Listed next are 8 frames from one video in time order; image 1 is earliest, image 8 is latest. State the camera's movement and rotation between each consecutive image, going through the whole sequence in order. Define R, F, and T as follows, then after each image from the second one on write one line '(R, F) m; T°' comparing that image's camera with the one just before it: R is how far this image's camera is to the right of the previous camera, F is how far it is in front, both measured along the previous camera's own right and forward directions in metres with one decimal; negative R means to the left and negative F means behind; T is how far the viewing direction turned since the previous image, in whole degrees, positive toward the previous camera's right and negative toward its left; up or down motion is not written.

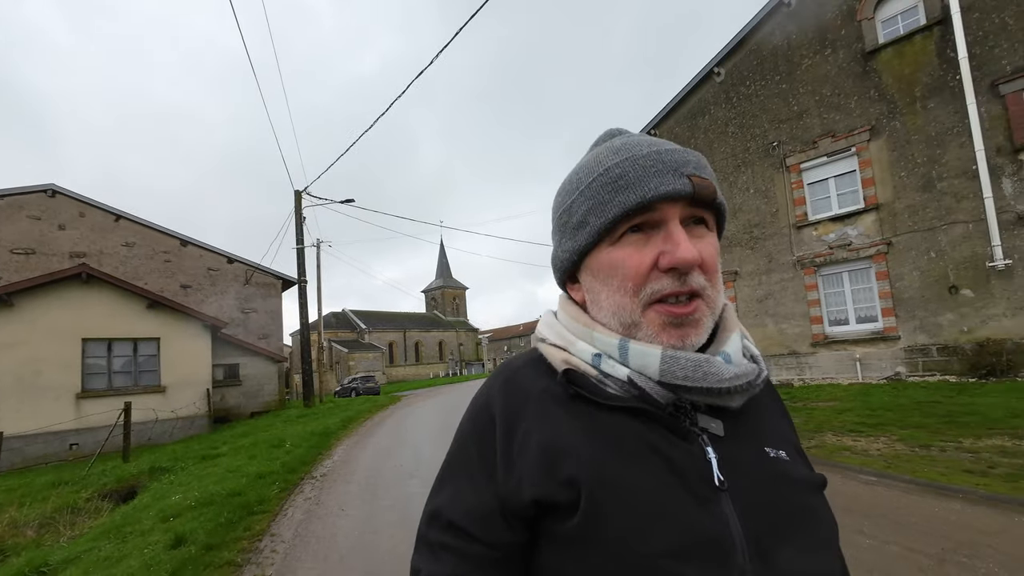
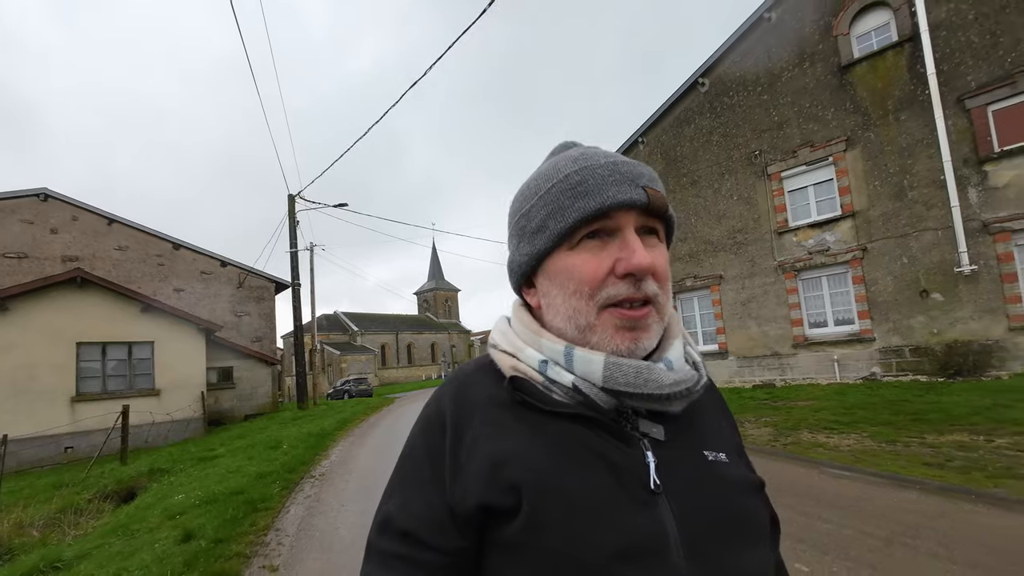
(0.0, -0.3) m; +1°
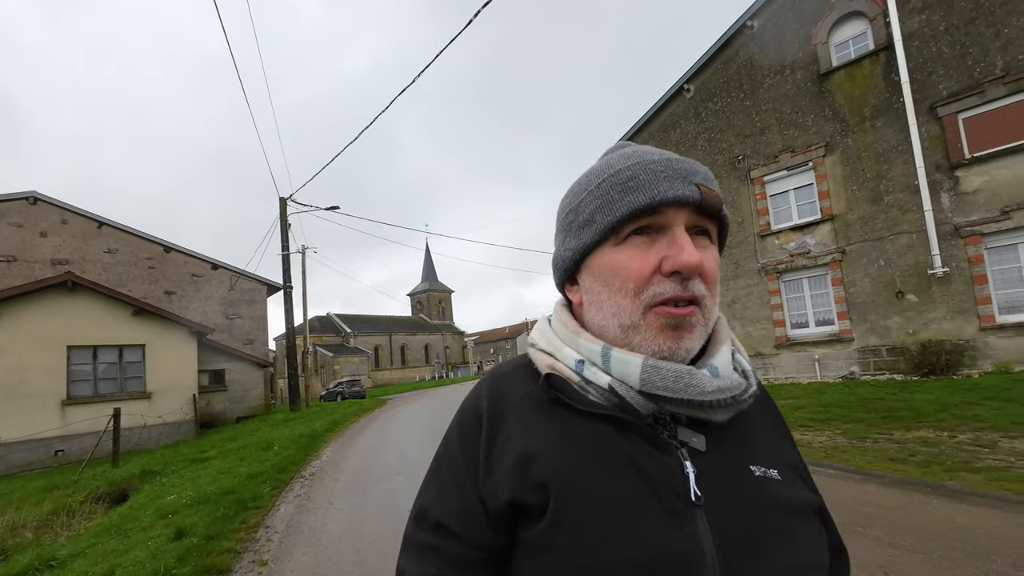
(+0.1, -0.2) m; +1°
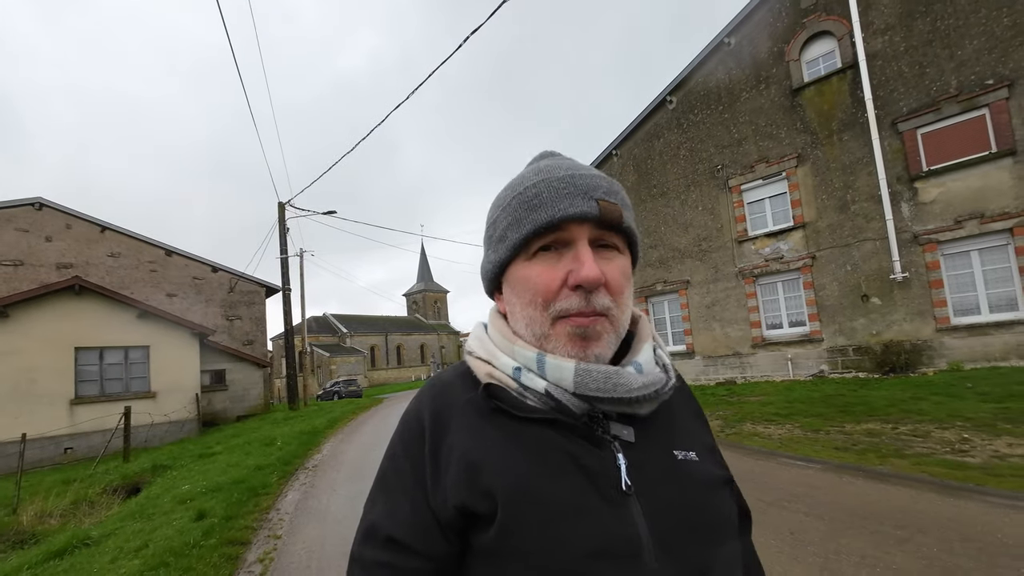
(+0.1, -0.6) m; +1°
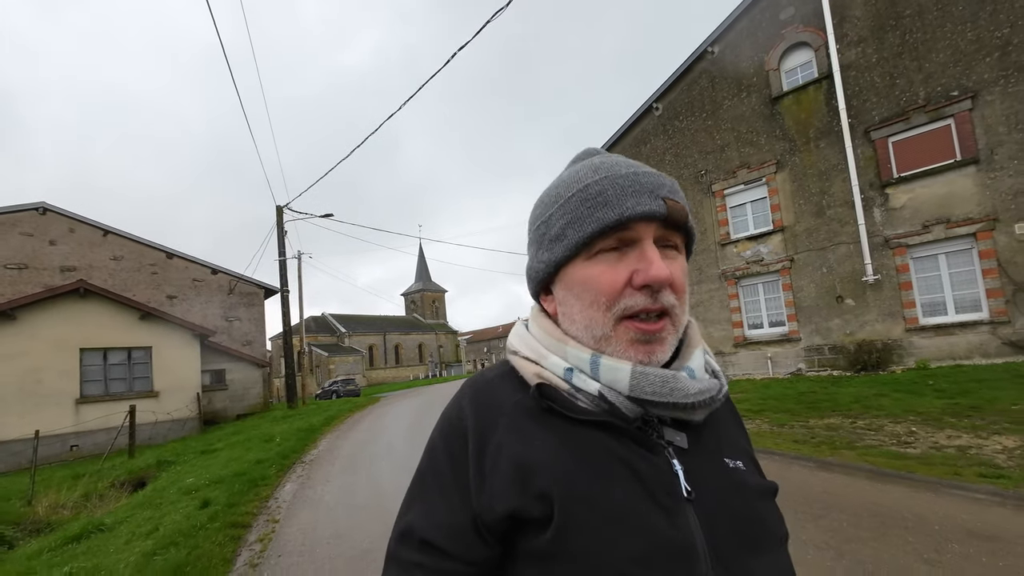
(+0.2, -0.5) m; 0°
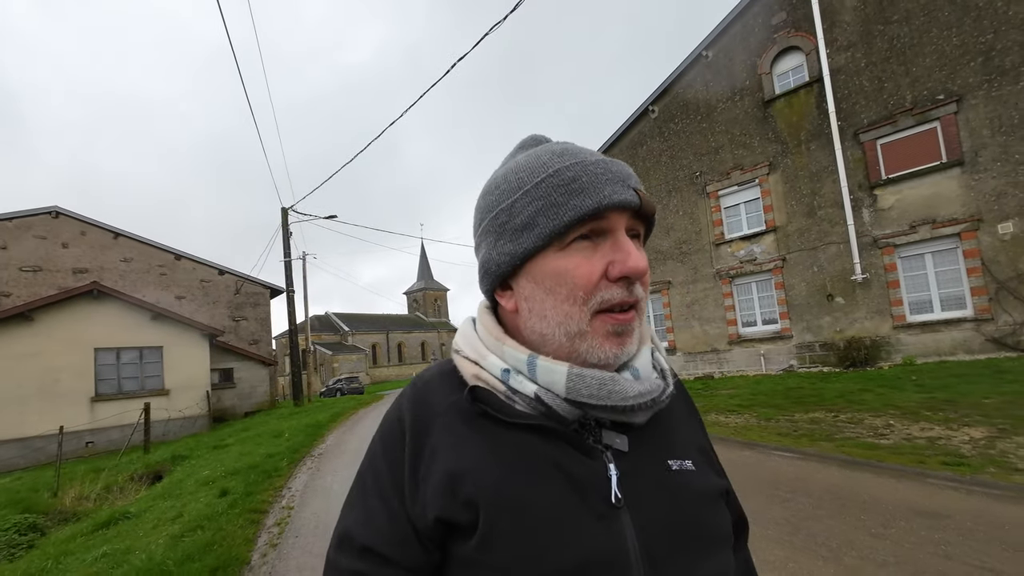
(+0.1, -0.4) m; 0°
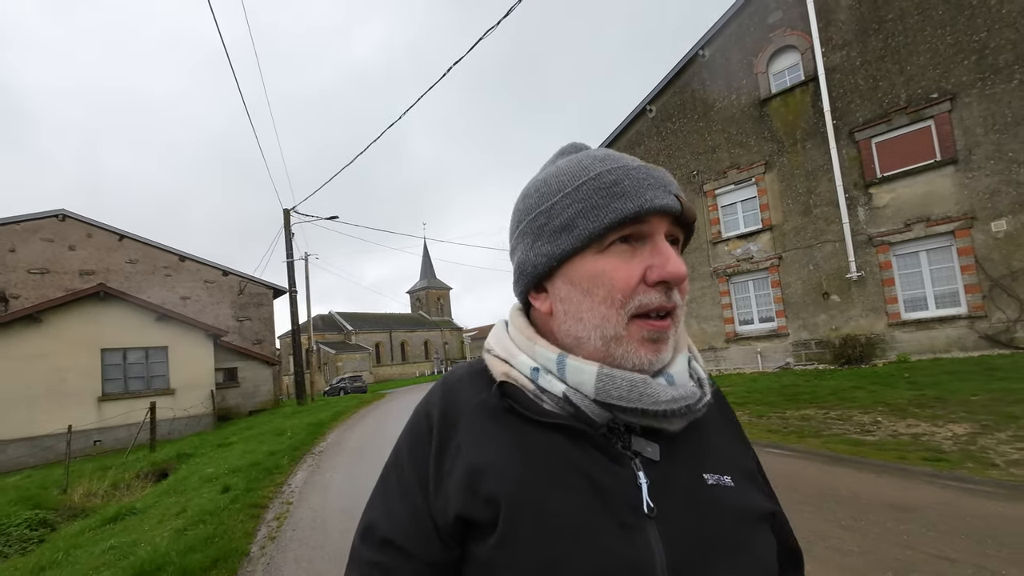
(+0.1, -0.2) m; 0°
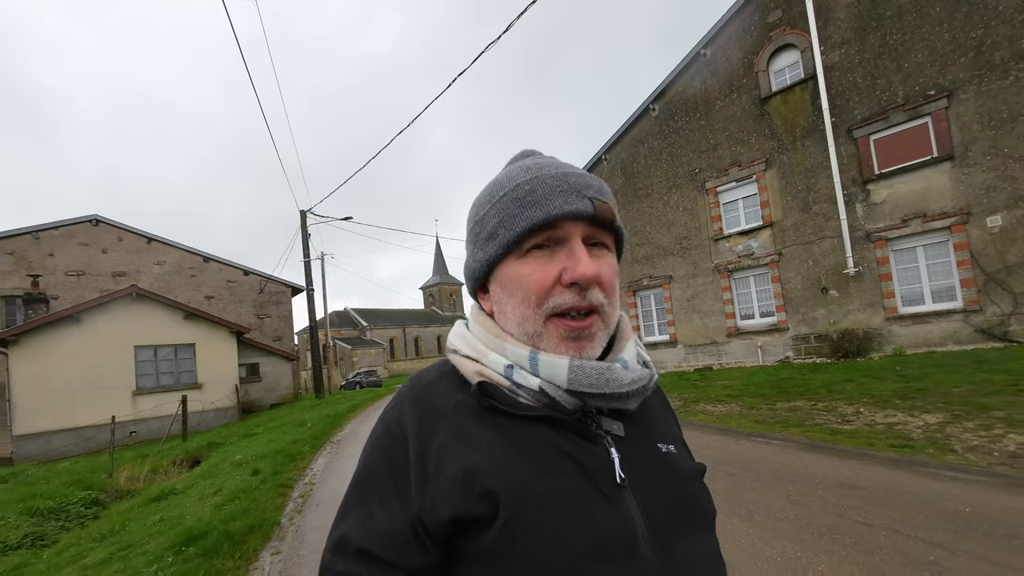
(+0.2, -0.5) m; -2°
